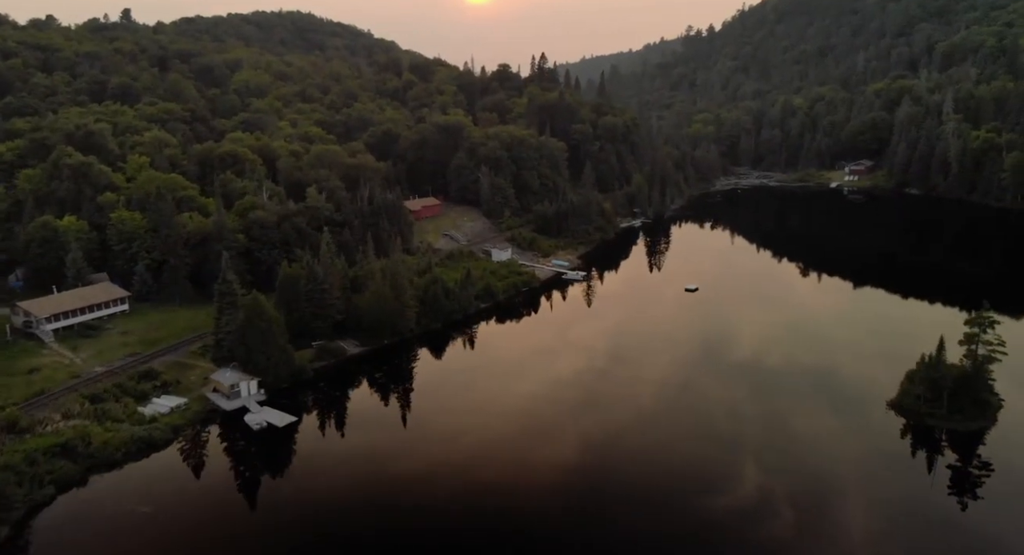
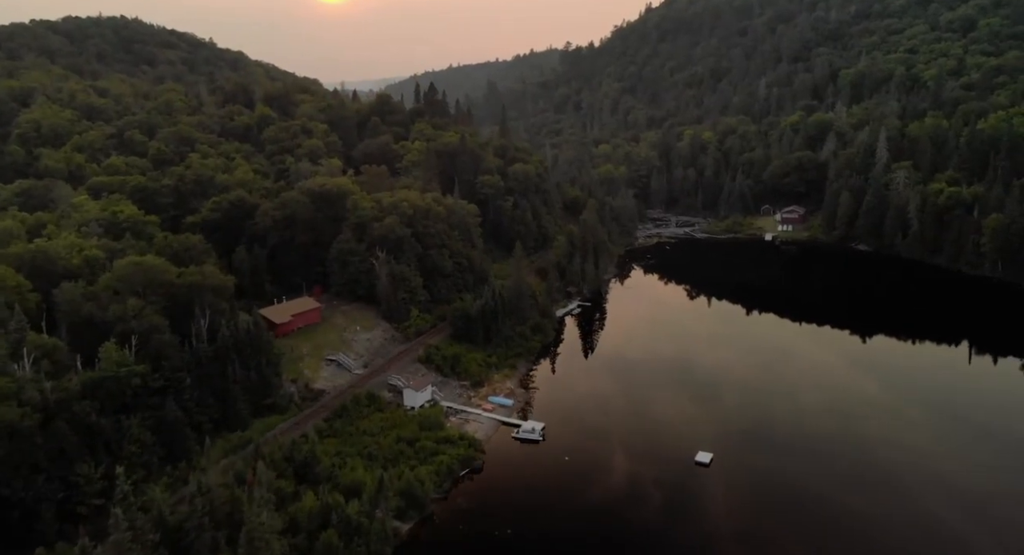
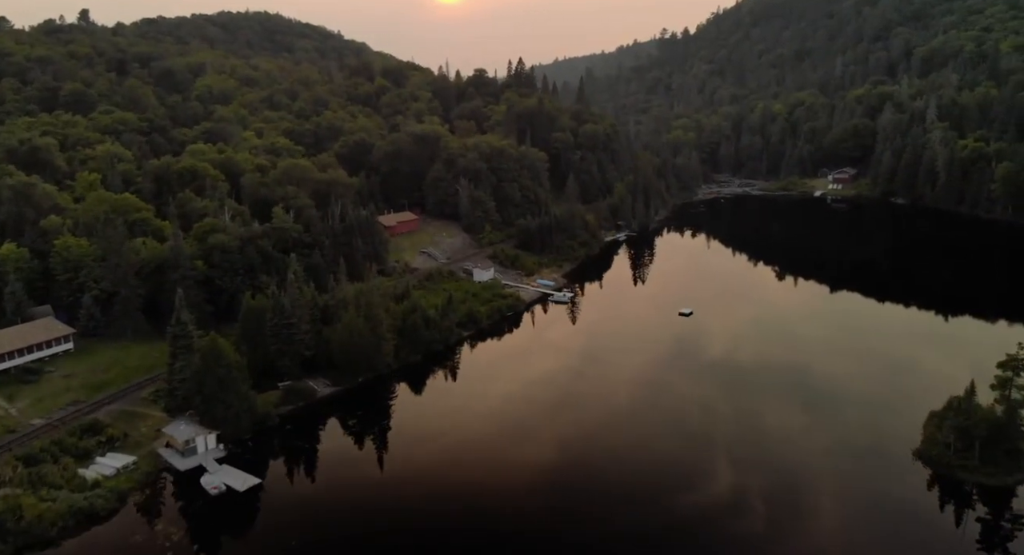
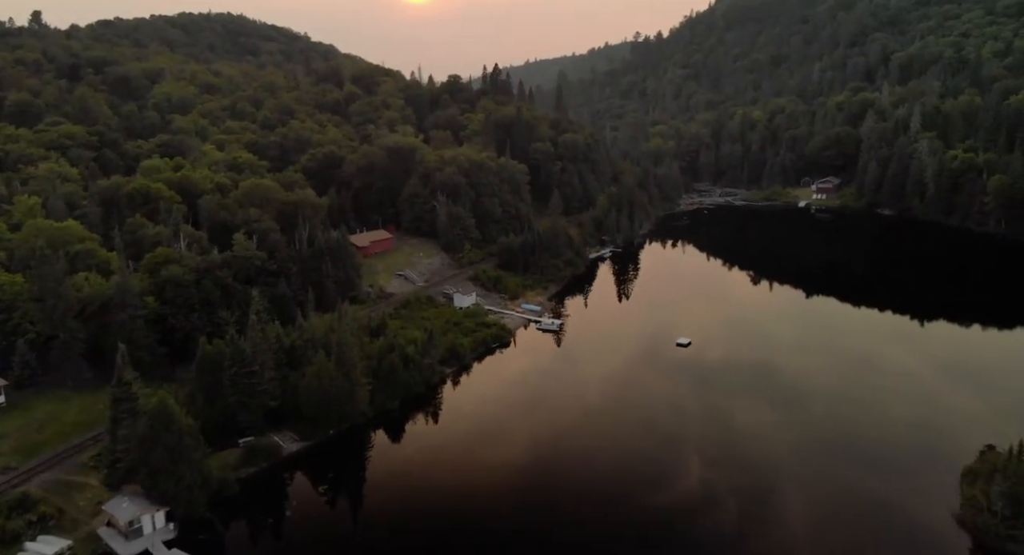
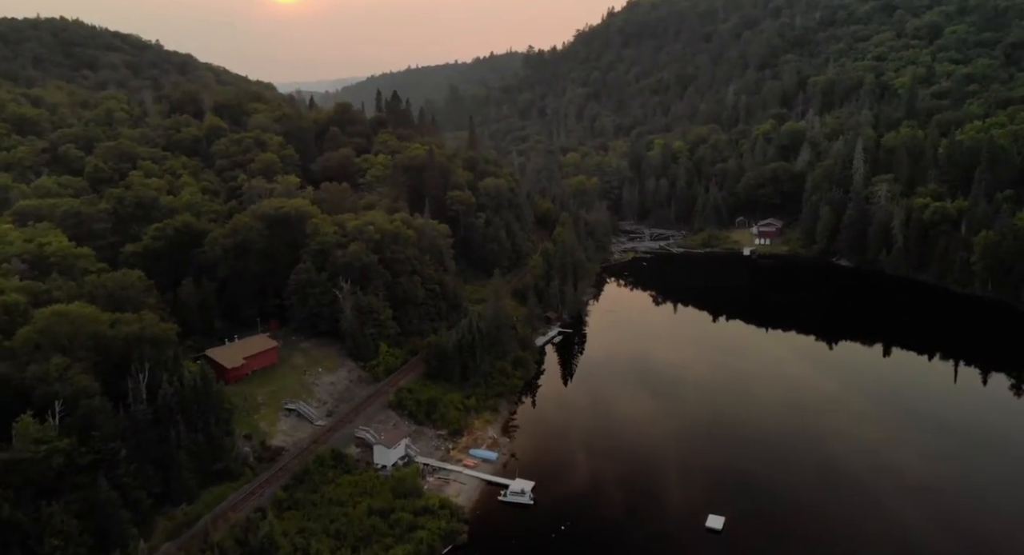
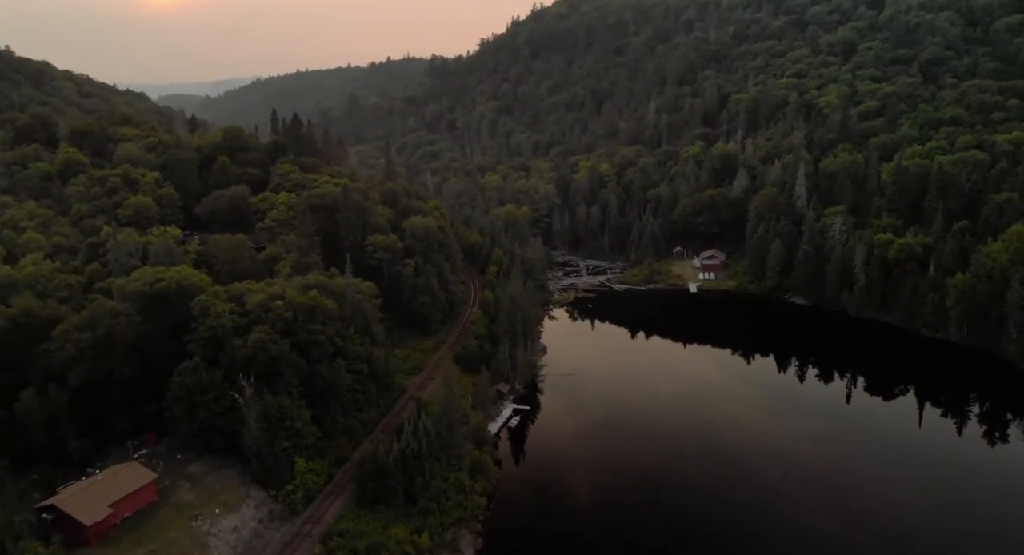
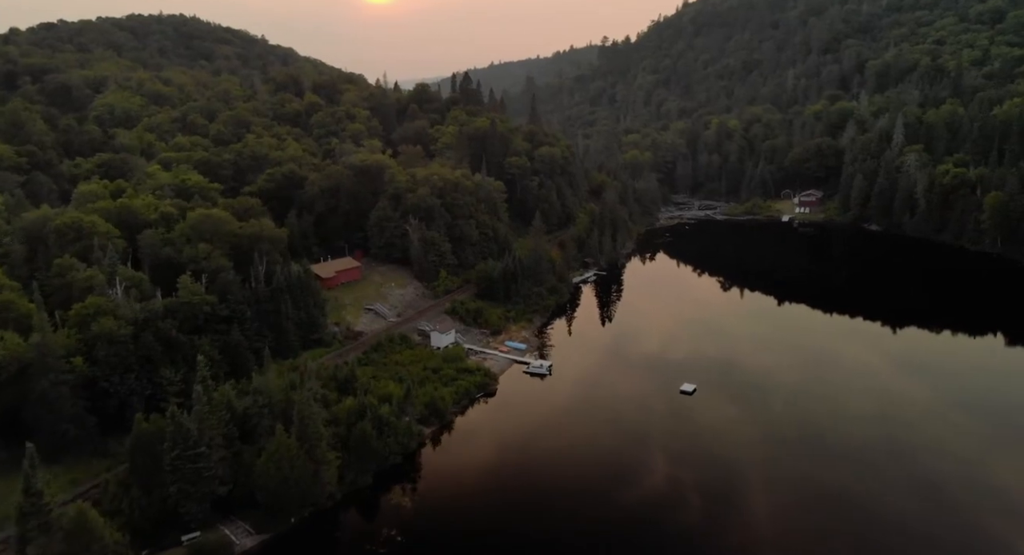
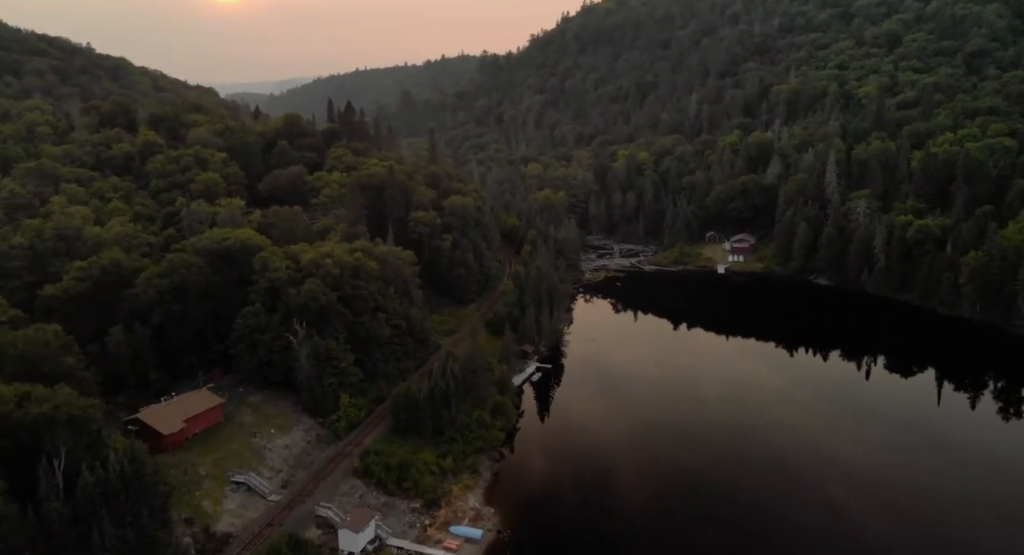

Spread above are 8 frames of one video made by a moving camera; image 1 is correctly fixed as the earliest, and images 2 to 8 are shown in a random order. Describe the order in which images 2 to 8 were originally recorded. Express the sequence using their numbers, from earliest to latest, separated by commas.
3, 4, 7, 2, 5, 8, 6
